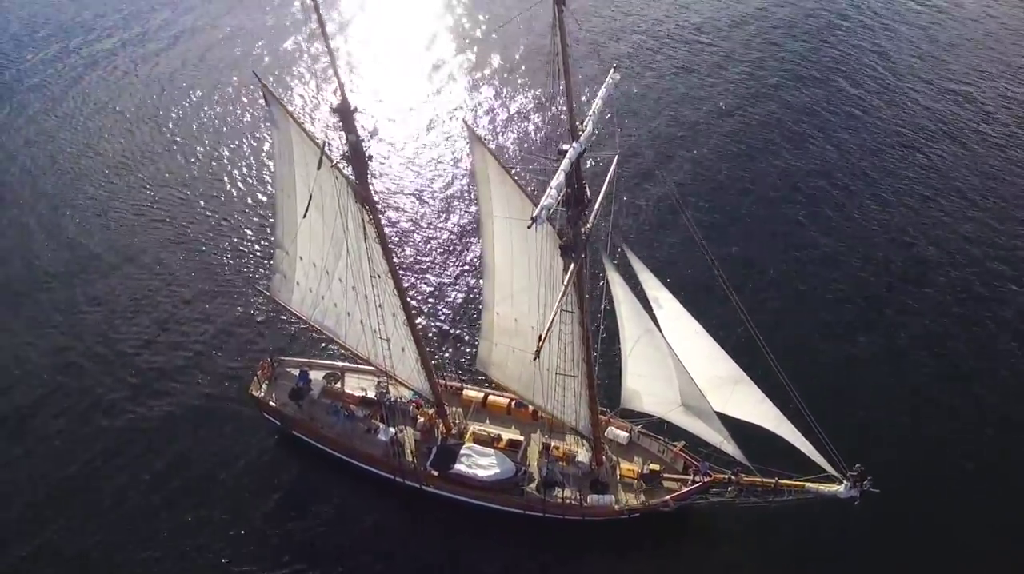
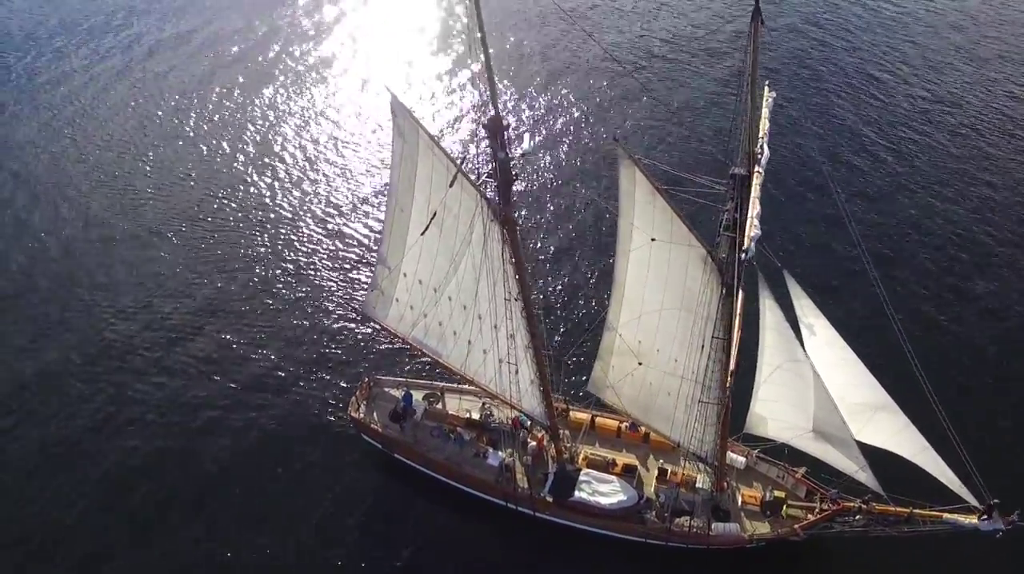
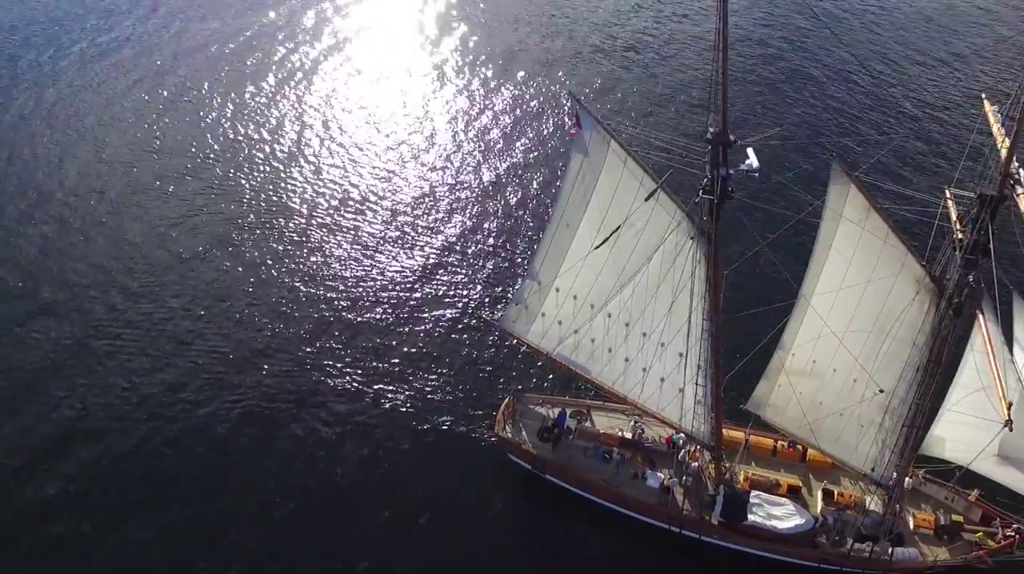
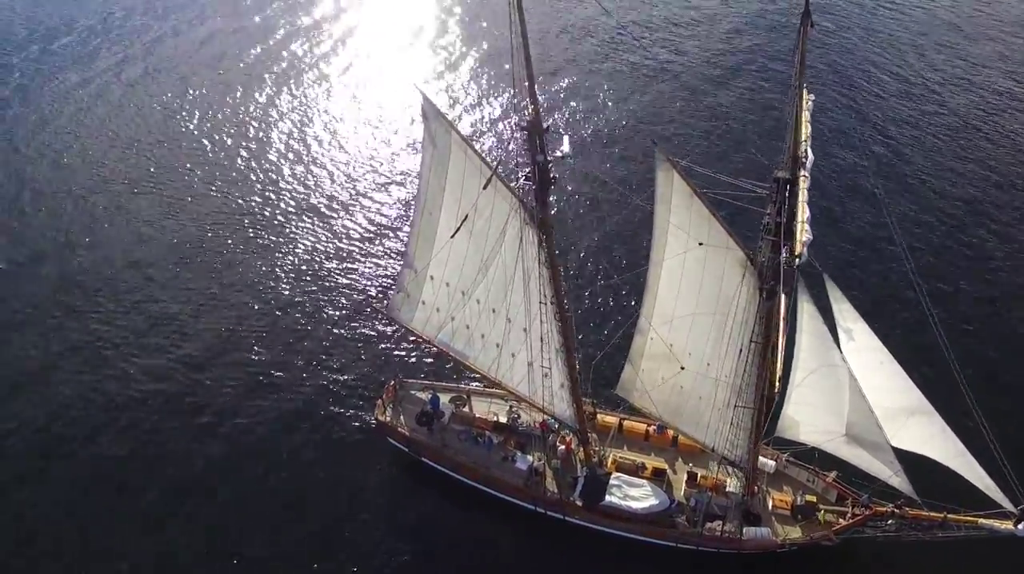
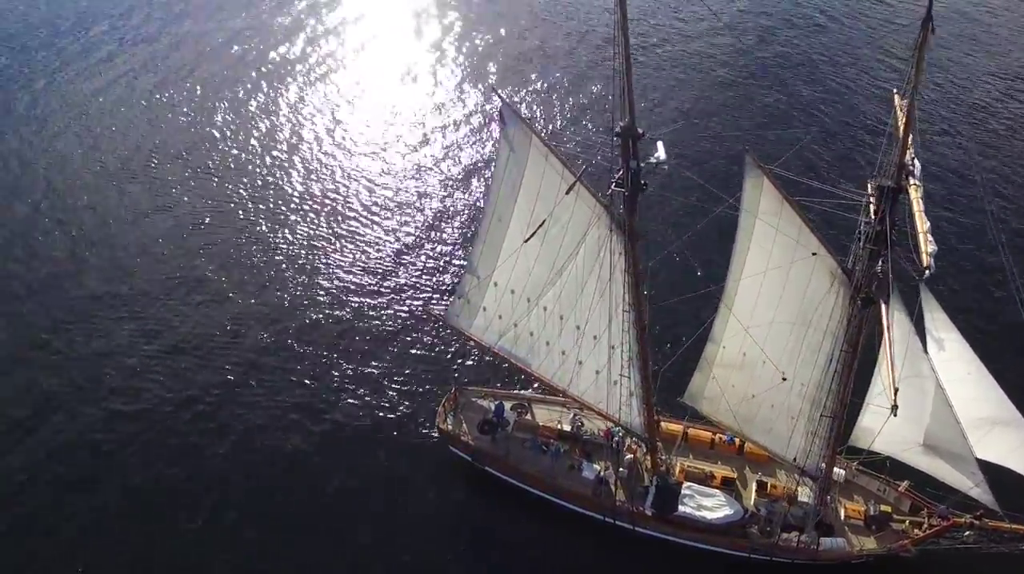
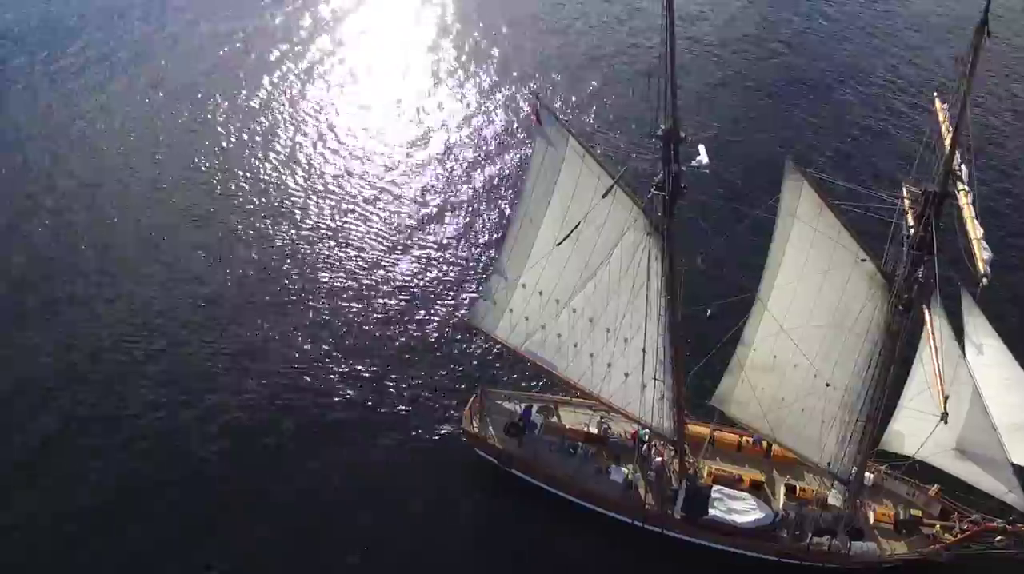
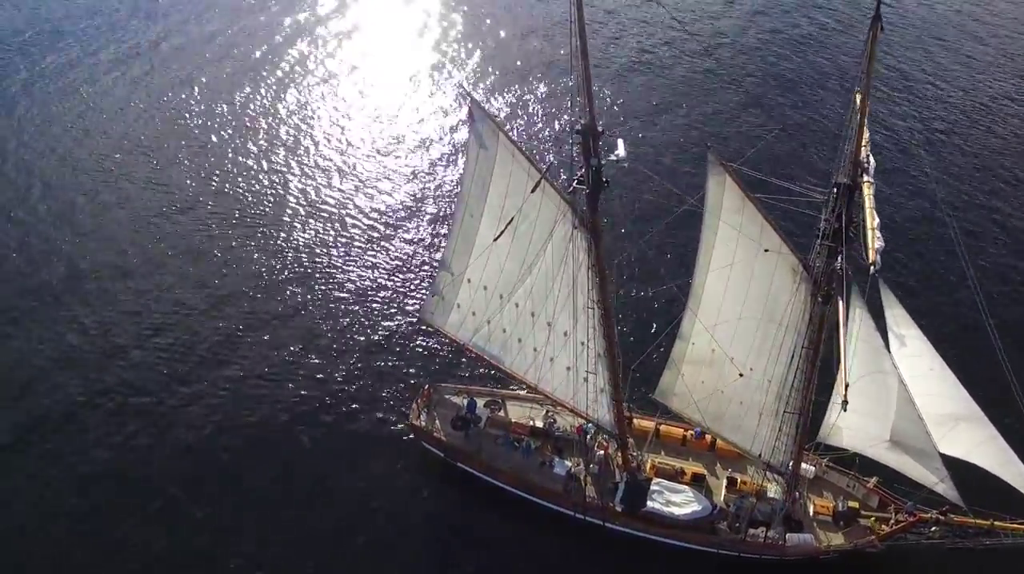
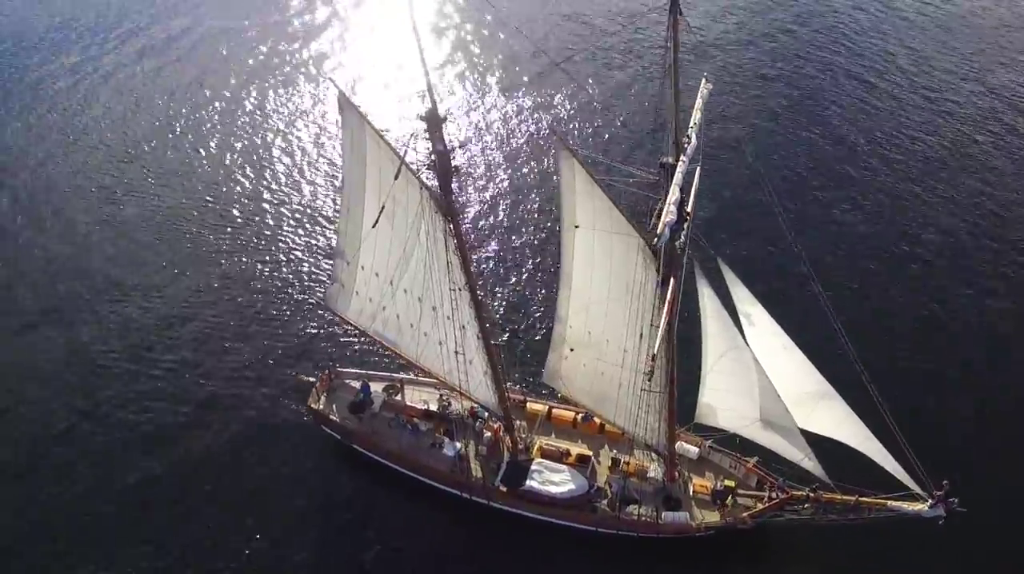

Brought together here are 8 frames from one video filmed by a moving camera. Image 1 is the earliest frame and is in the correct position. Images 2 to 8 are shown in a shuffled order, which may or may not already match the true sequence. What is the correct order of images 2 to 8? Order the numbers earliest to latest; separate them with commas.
8, 2, 4, 7, 5, 6, 3
